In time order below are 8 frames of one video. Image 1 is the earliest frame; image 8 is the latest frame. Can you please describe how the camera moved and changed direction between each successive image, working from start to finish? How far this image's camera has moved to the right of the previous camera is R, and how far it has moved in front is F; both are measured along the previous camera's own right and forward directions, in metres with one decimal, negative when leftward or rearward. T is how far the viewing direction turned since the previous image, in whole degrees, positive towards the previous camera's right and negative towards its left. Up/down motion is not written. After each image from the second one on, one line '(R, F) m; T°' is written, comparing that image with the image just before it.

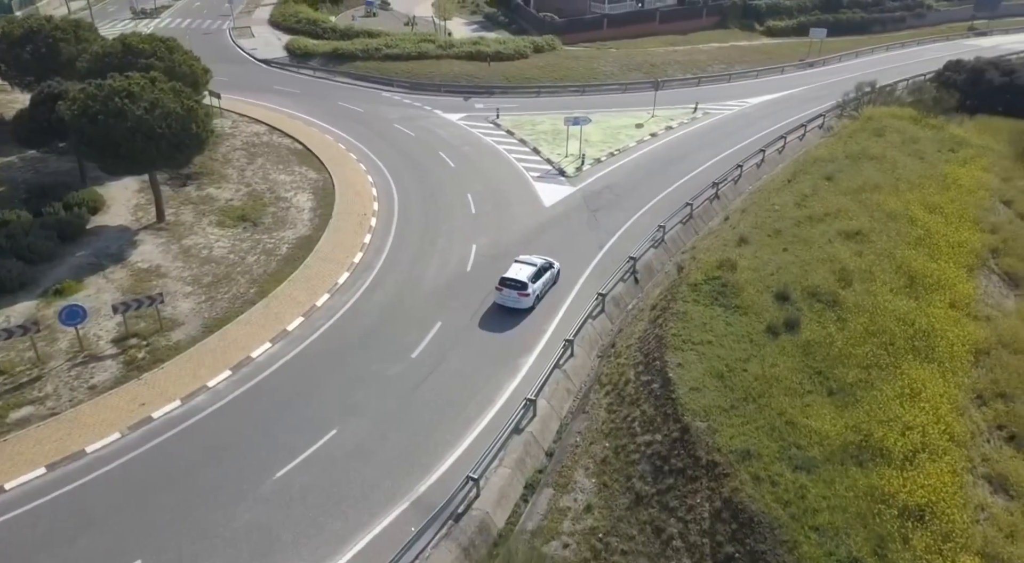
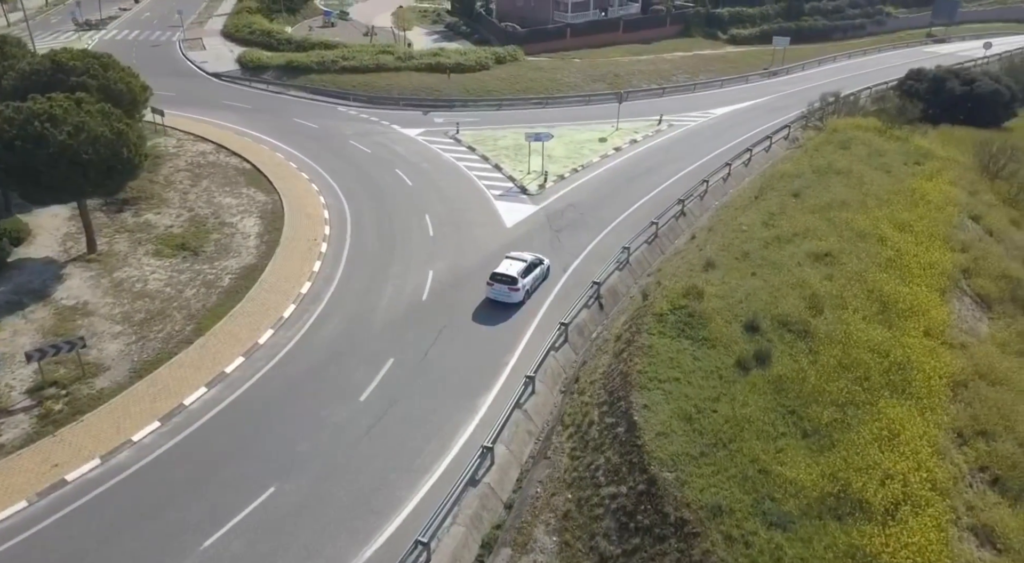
(+0.3, +1.1) m; +2°
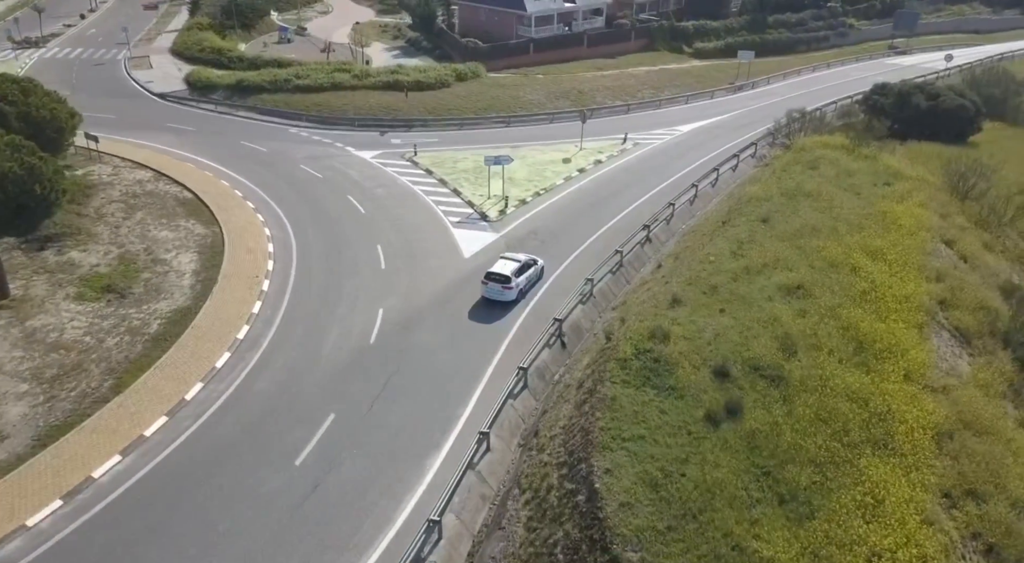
(+0.5, +1.4) m; +2°
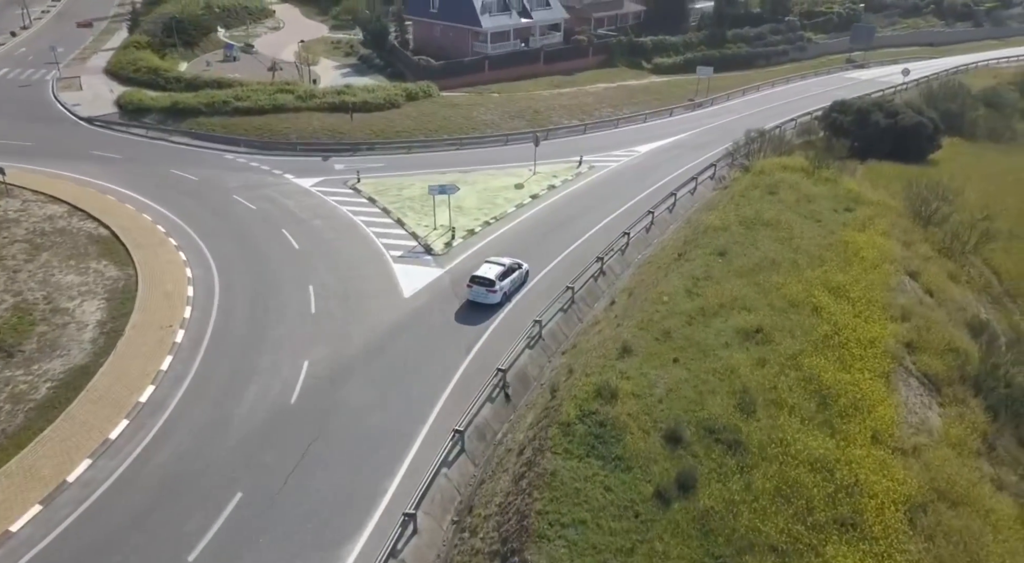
(+0.8, +1.7) m; +2°
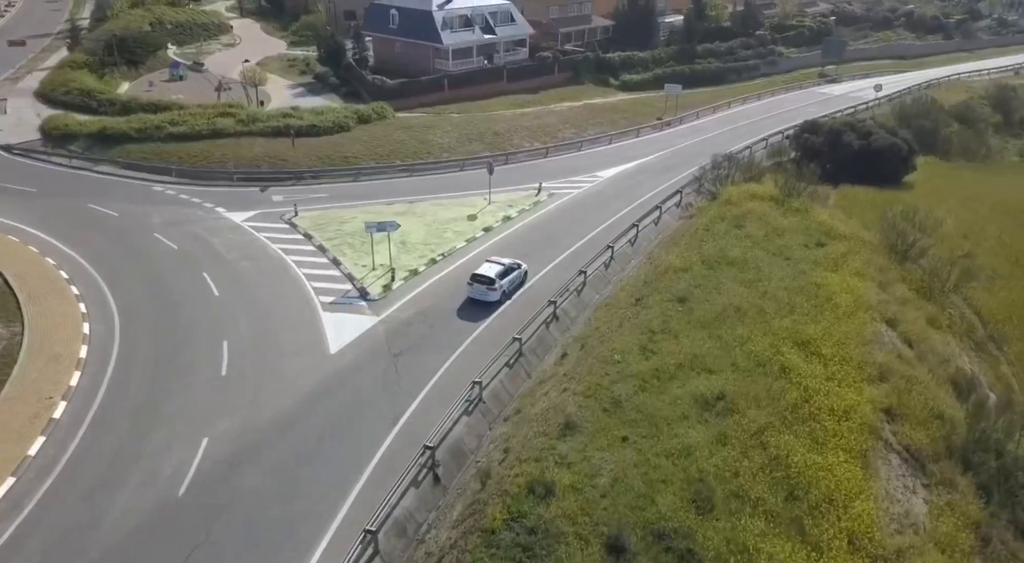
(+1.1, +2.3) m; +2°
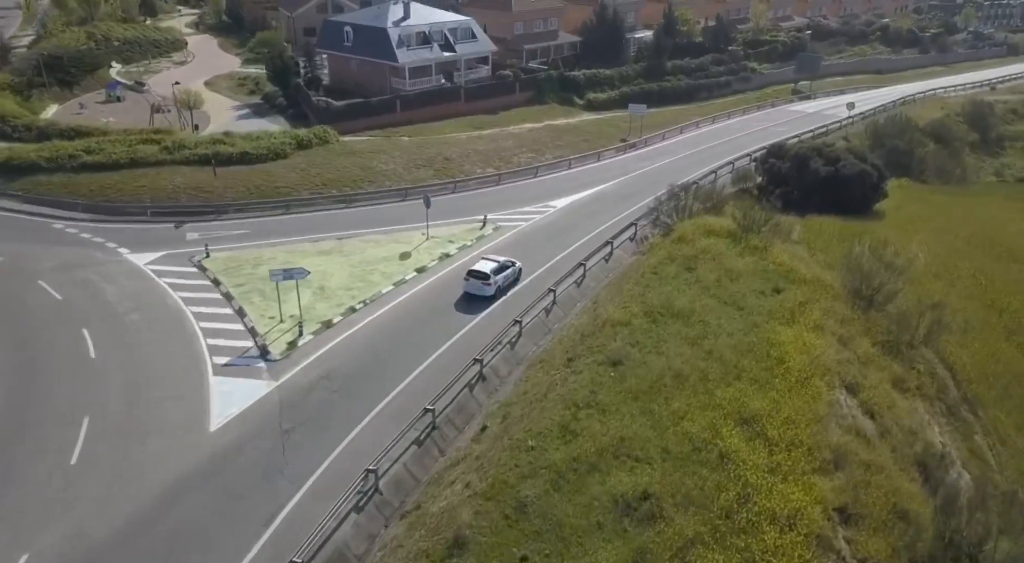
(+1.9, +2.6) m; +1°
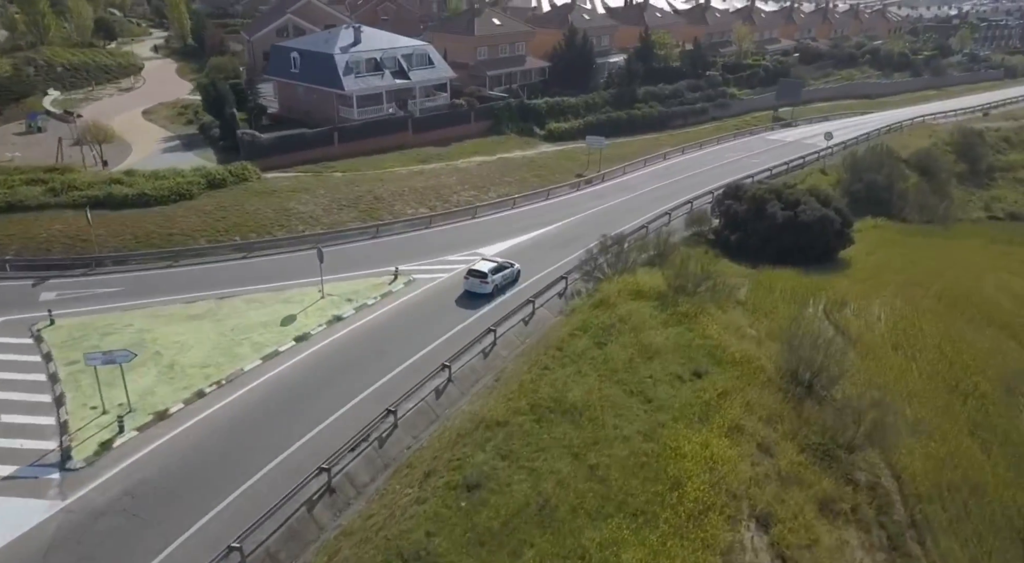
(+3.4, +3.6) m; 0°
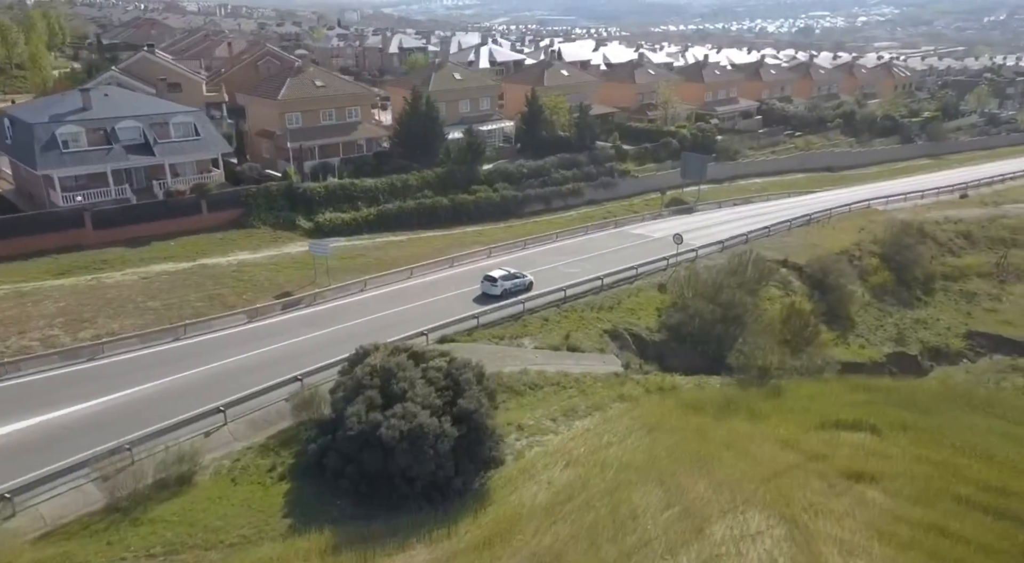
(+17.6, +13.5) m; -3°
